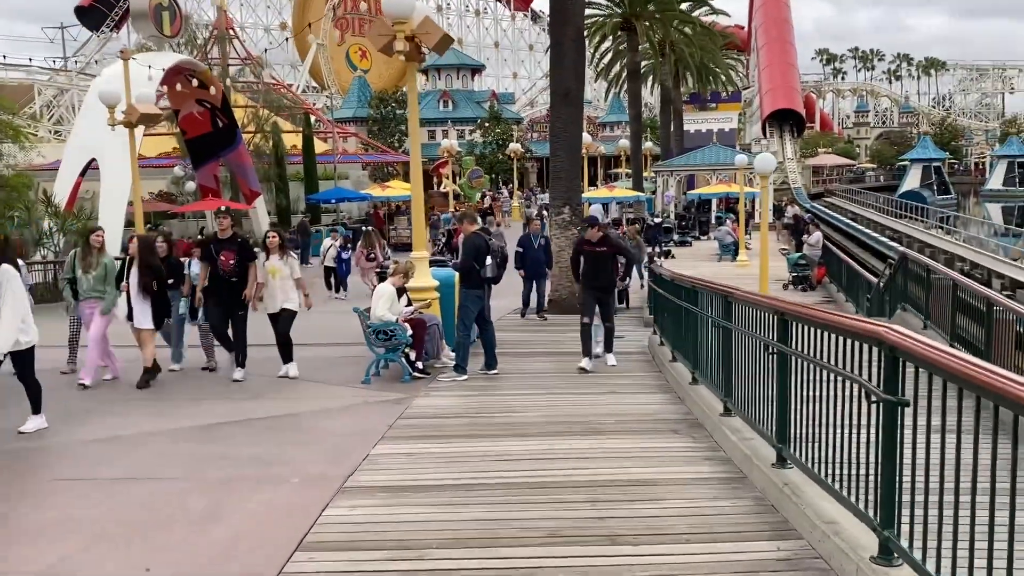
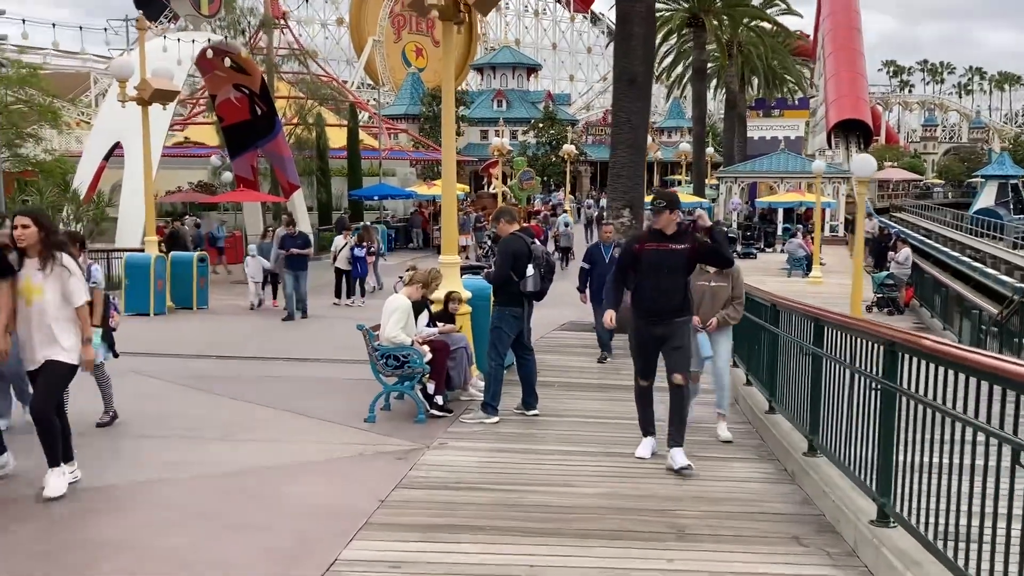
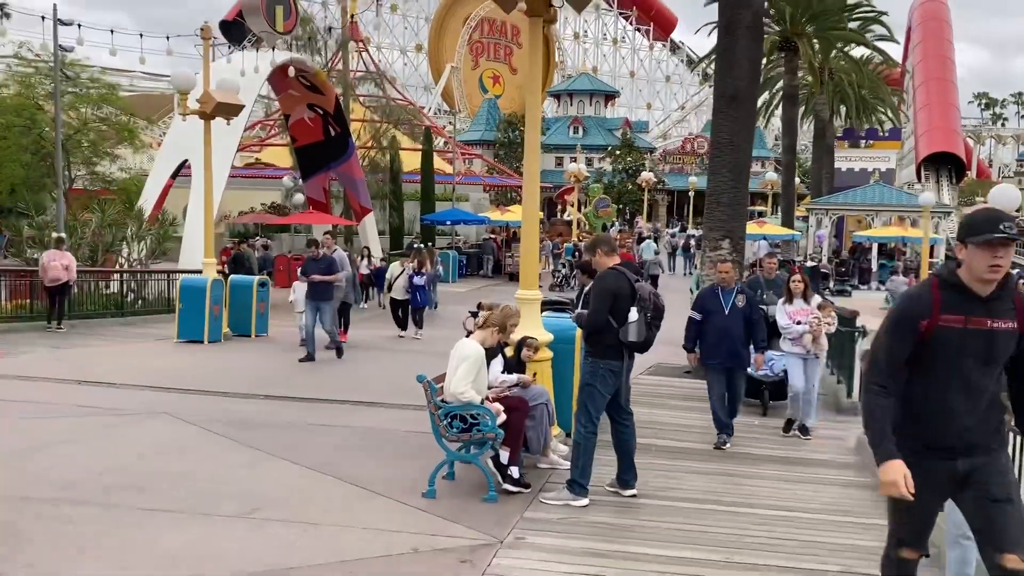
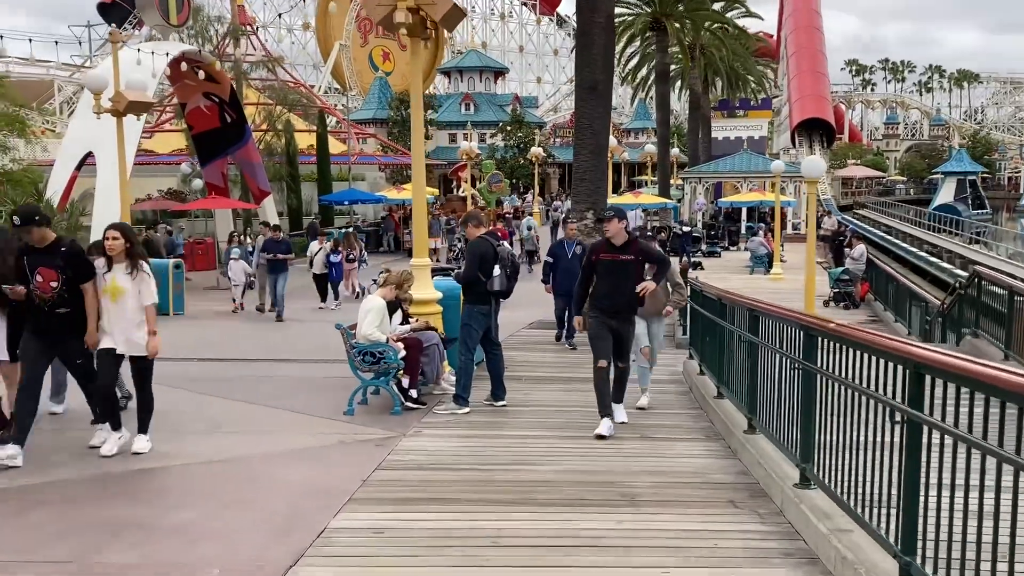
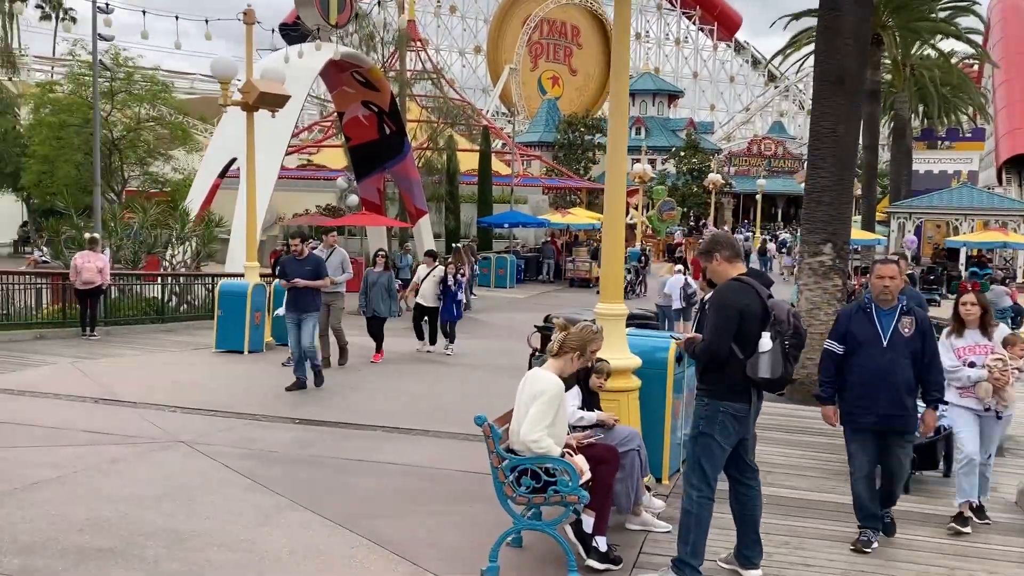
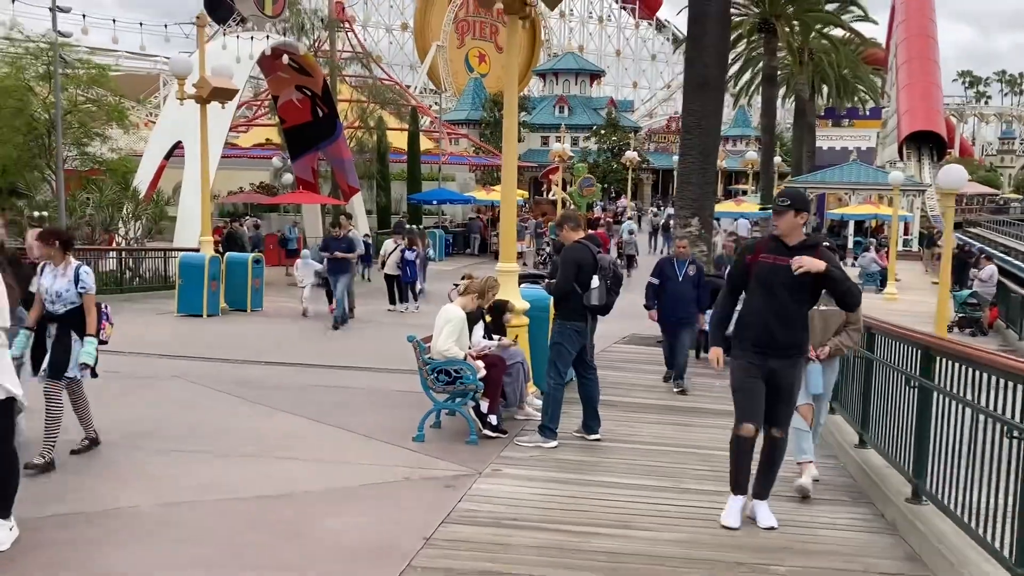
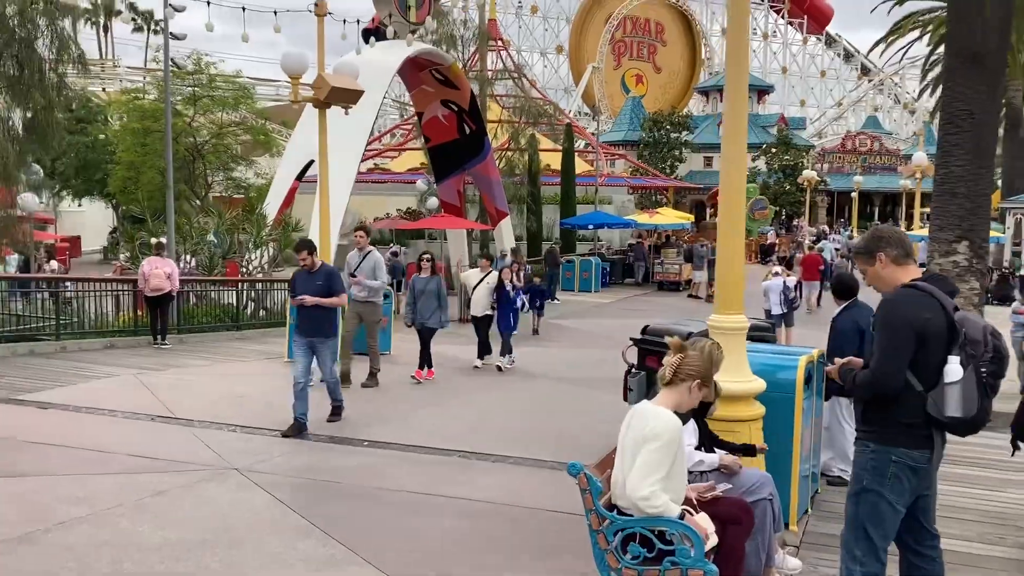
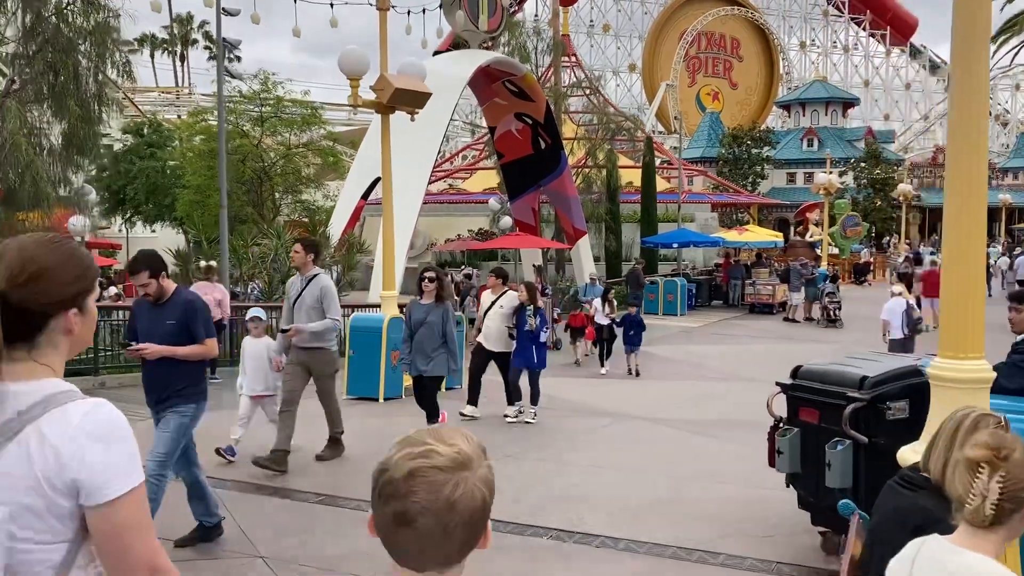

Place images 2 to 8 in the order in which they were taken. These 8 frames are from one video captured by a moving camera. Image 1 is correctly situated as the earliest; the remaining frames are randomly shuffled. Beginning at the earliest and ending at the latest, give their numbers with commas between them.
4, 2, 6, 3, 5, 7, 8
